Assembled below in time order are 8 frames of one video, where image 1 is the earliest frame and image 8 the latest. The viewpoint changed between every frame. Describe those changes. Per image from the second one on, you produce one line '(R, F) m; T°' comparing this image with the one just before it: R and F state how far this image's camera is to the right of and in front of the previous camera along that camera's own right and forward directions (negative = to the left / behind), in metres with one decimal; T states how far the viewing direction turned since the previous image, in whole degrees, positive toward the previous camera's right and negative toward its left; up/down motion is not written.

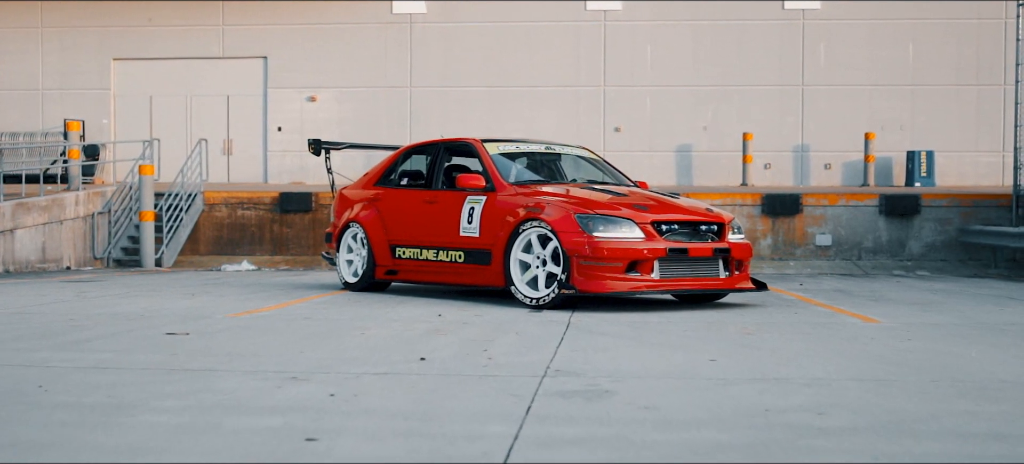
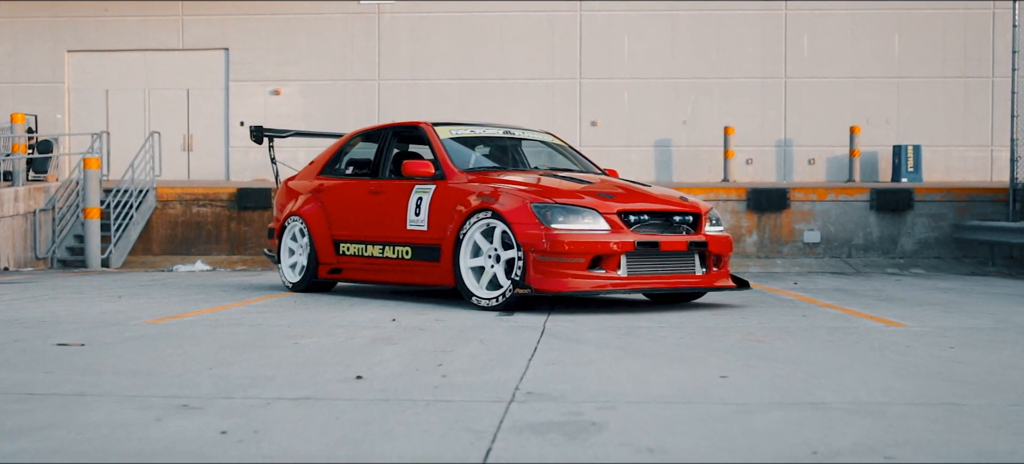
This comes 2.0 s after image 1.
(+0.1, +1.2) m; +1°
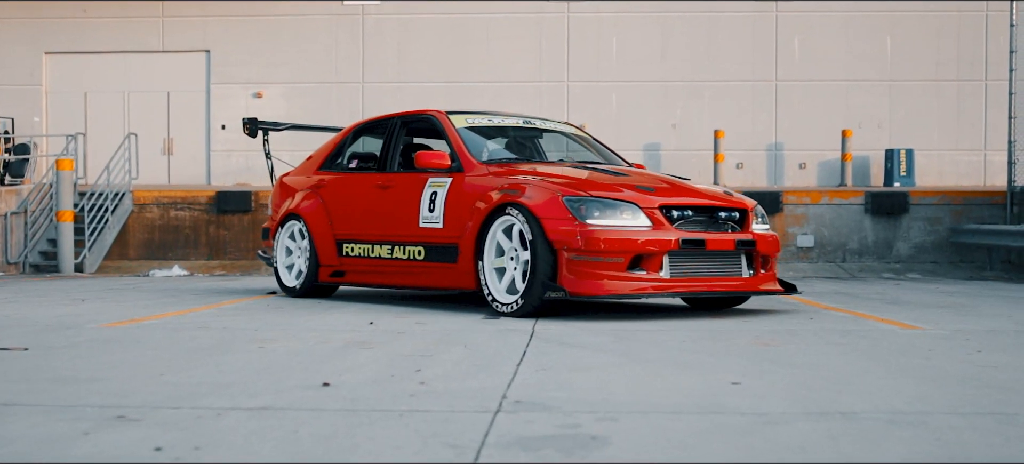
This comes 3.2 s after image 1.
(0.0, +0.5) m; +1°
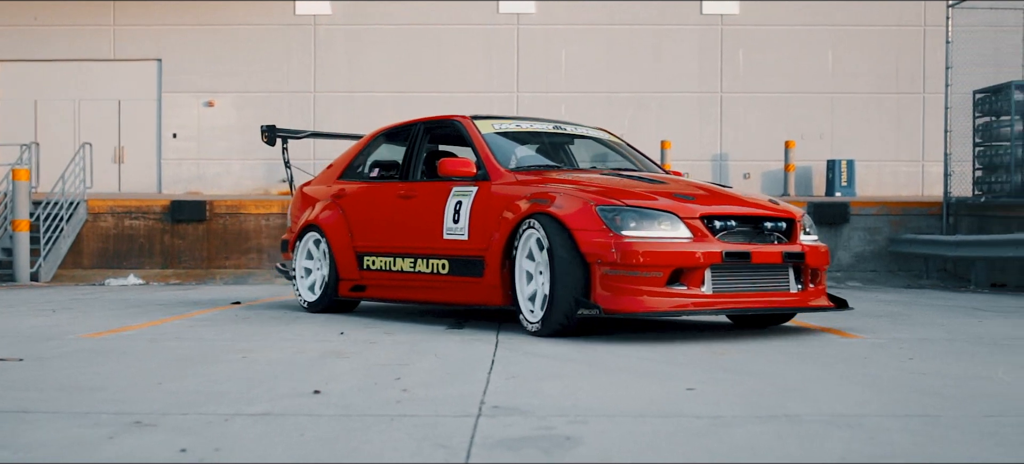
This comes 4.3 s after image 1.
(-0.1, -0.4) m; +2°
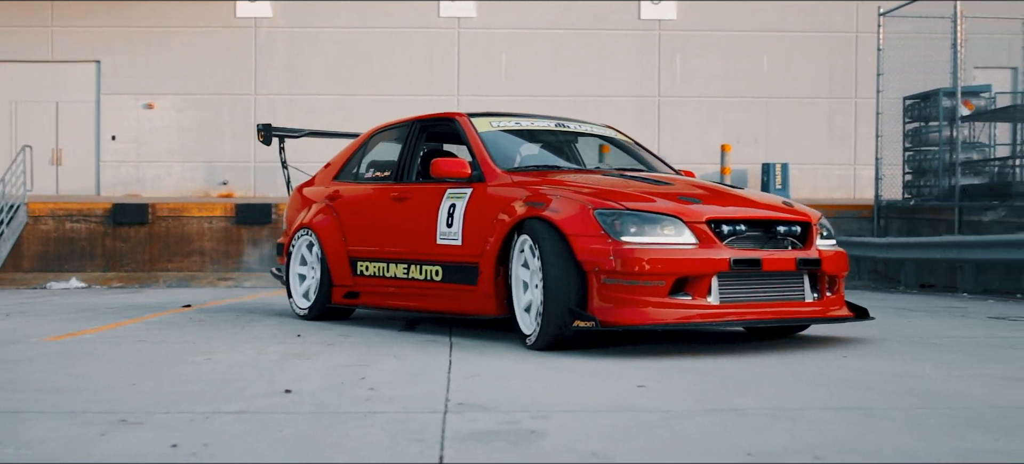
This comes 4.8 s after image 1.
(-0.1, -0.3) m; +3°
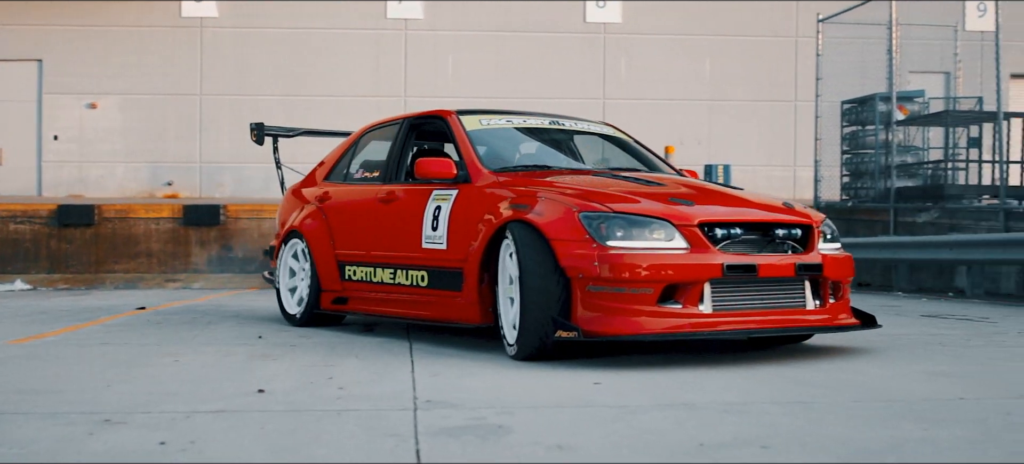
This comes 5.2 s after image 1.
(-0.1, -0.2) m; +3°
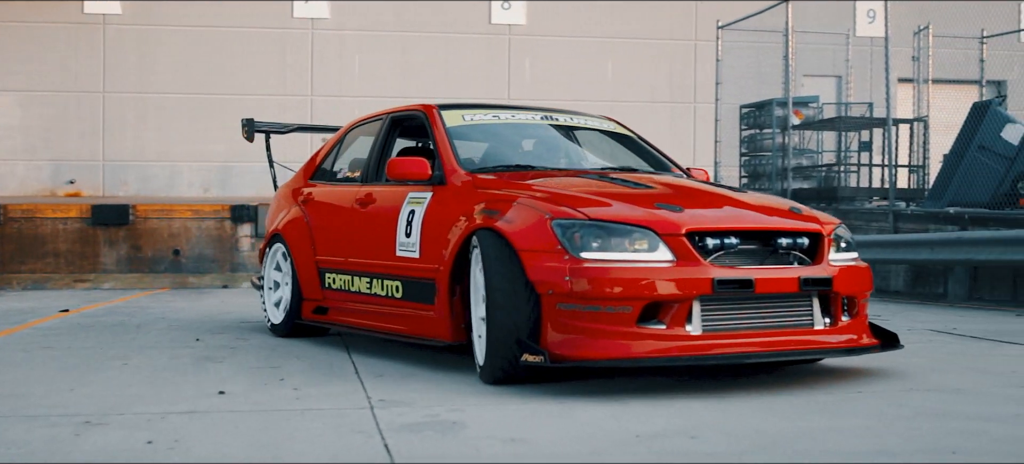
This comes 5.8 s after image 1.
(-0.2, -0.4) m; +5°
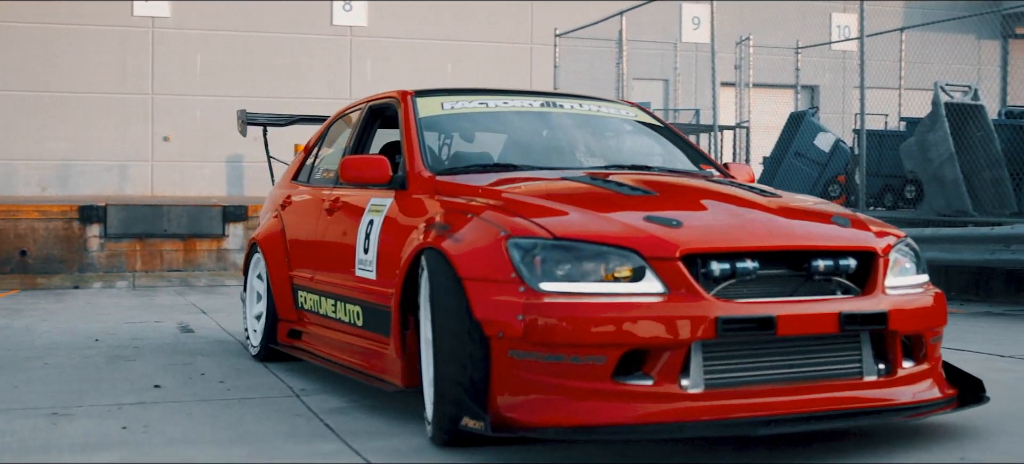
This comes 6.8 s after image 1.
(+0.2, +0.1) m; -2°
